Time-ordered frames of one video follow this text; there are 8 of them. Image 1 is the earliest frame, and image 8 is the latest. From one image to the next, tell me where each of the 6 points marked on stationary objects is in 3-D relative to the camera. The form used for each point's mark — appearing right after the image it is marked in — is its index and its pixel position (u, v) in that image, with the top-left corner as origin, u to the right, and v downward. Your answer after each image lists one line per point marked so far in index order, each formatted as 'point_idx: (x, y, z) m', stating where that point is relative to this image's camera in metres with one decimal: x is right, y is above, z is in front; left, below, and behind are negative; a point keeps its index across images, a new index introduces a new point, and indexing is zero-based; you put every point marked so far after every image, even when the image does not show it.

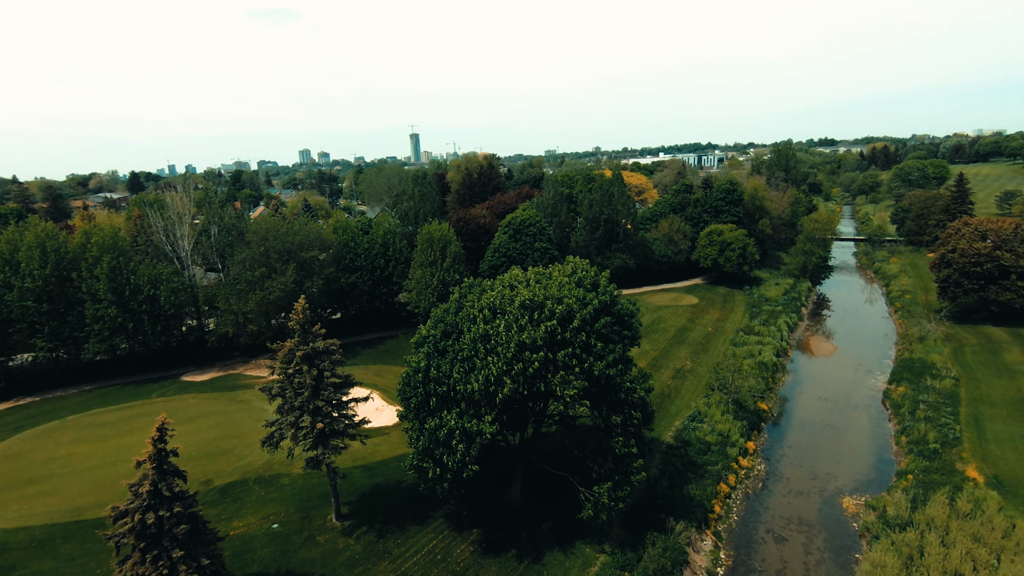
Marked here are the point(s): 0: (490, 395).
0: (-0.8, -3.8, +19.8) m
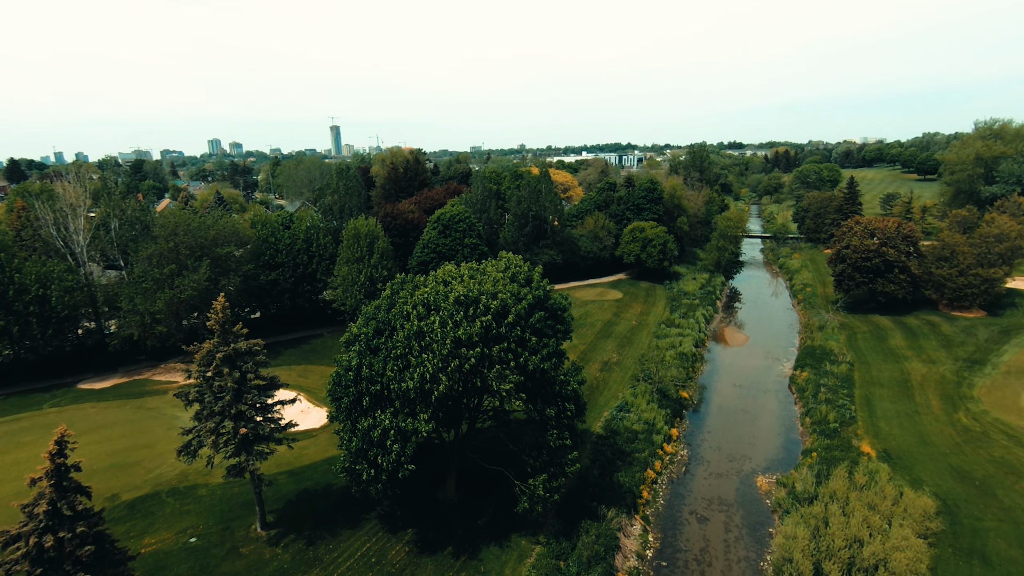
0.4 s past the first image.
0: (-3.1, -3.7, +19.6) m
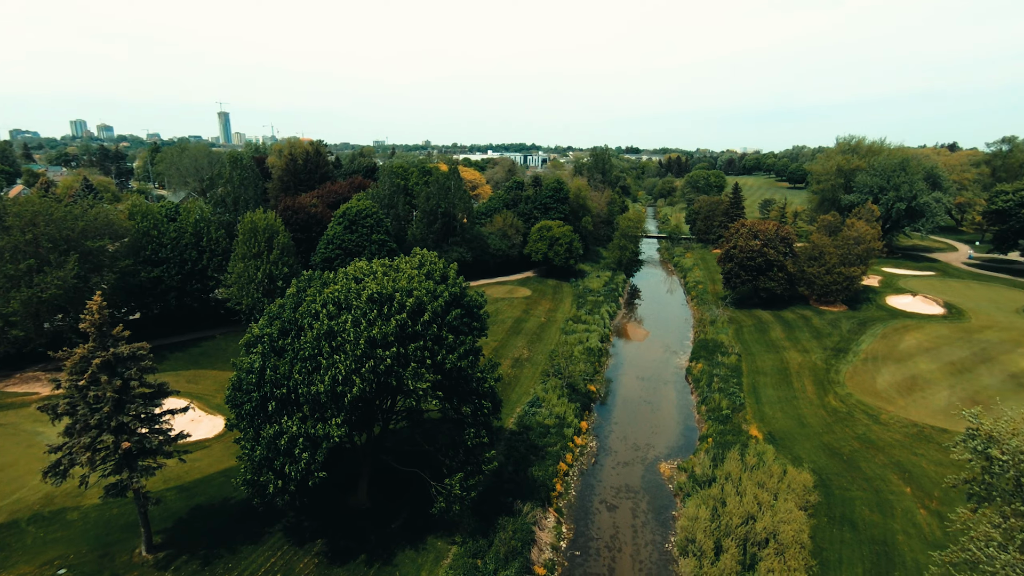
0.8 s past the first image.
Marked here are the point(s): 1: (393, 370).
0: (-5.9, -3.6, +18.6) m
1: (-4.2, -2.9, +19.5) m
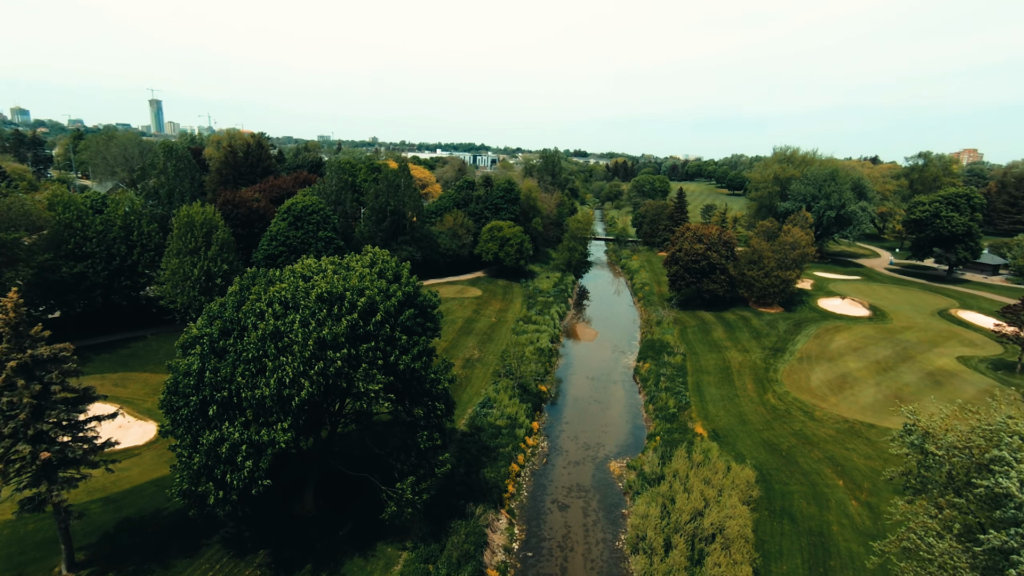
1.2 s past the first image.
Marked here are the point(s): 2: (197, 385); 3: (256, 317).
0: (-7.4, -3.5, +17.8) m
1: (-5.8, -2.9, +18.8) m
2: (-10.3, -3.2, +18.0) m
3: (-8.9, -1.0, +19.1) m
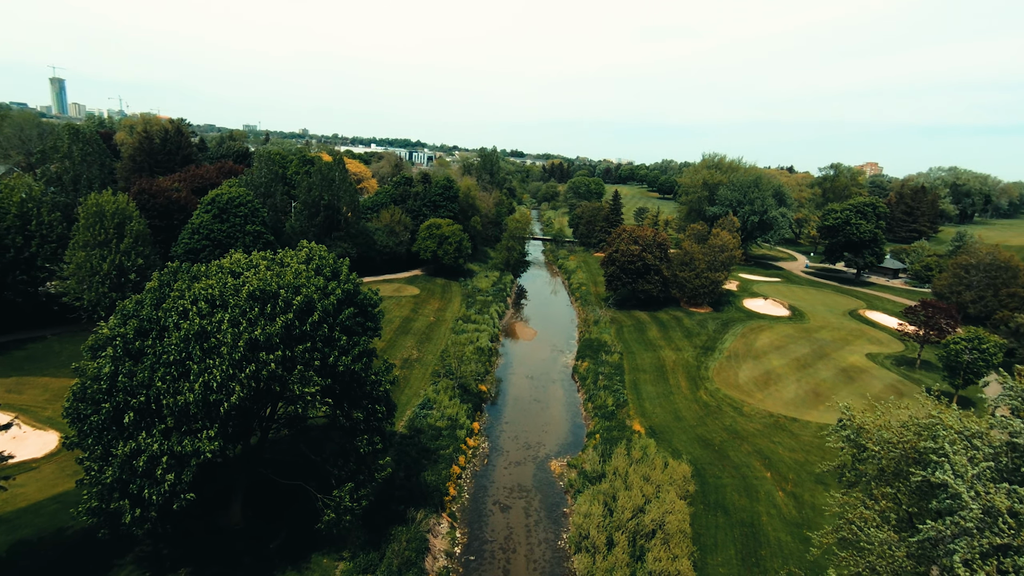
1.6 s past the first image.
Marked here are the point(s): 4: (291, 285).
0: (-9.0, -3.4, +16.4) m
1: (-7.5, -2.8, +17.6) m
2: (-12.0, -3.0, +16.3) m
3: (-10.7, -0.9, +17.6) m
4: (-7.7, +0.1, +19.1) m
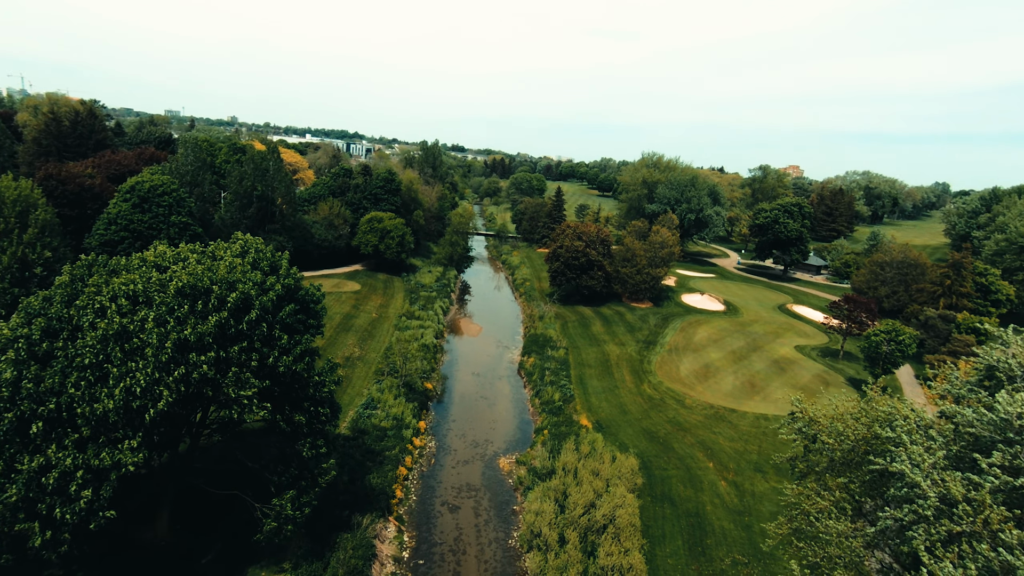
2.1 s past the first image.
0: (-10.3, -3.3, +14.9) m
1: (-8.9, -2.7, +16.3) m
2: (-13.2, -2.9, +14.5) m
3: (-12.1, -0.7, +15.9) m
4: (-9.2, +0.3, +17.6) m
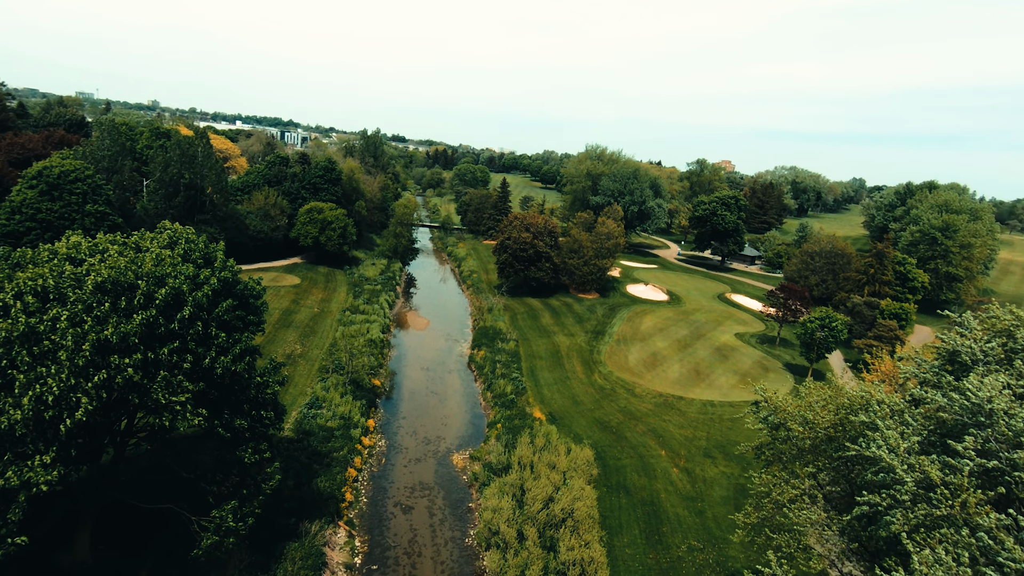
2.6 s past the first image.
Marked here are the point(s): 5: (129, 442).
0: (-11.2, -3.2, +13.2) m
1: (-10.0, -2.5, +14.7) m
2: (-14.1, -2.8, +12.4) m
3: (-13.1, -0.6, +13.9) m
4: (-10.5, +0.4, +16.0) m
5: (-11.9, -4.8, +17.1) m
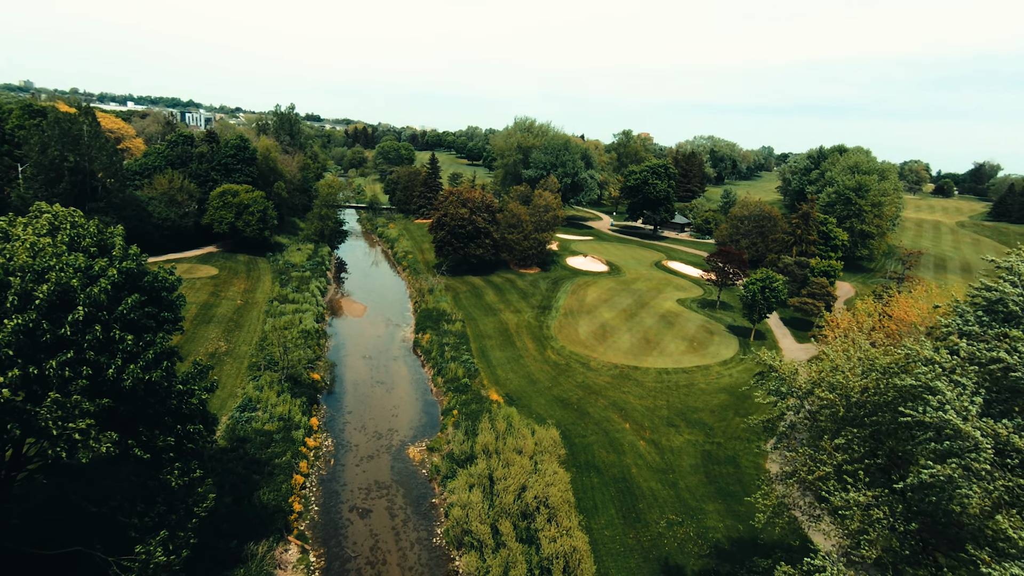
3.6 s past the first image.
0: (-11.4, -3.2, +10.0) m
1: (-10.4, -2.5, +11.6) m
2: (-14.1, -3.1, +8.9) m
3: (-13.5, -0.8, +10.4) m
4: (-11.2, +0.5, +12.7) m
5: (-12.4, -4.8, +13.8) m
